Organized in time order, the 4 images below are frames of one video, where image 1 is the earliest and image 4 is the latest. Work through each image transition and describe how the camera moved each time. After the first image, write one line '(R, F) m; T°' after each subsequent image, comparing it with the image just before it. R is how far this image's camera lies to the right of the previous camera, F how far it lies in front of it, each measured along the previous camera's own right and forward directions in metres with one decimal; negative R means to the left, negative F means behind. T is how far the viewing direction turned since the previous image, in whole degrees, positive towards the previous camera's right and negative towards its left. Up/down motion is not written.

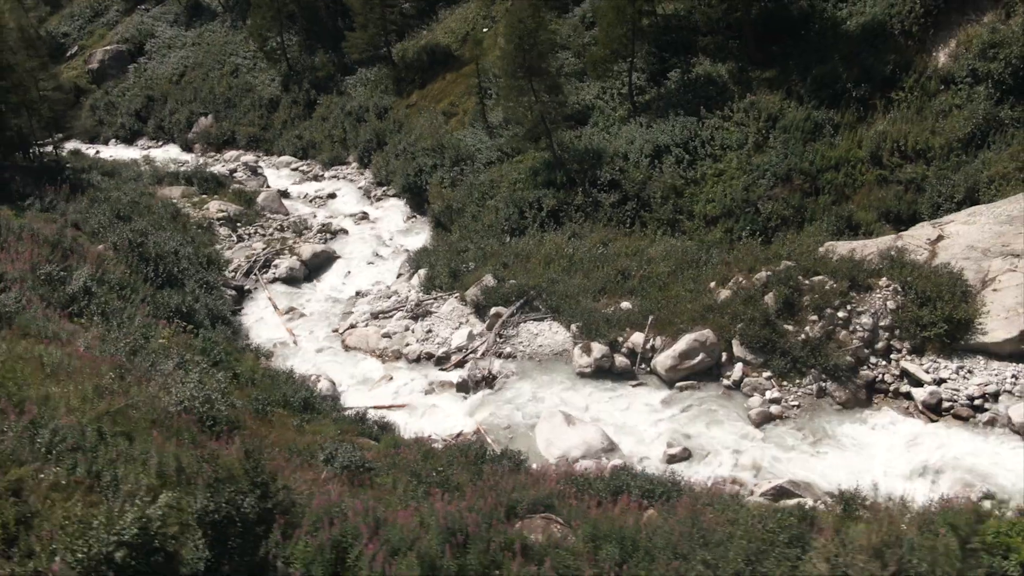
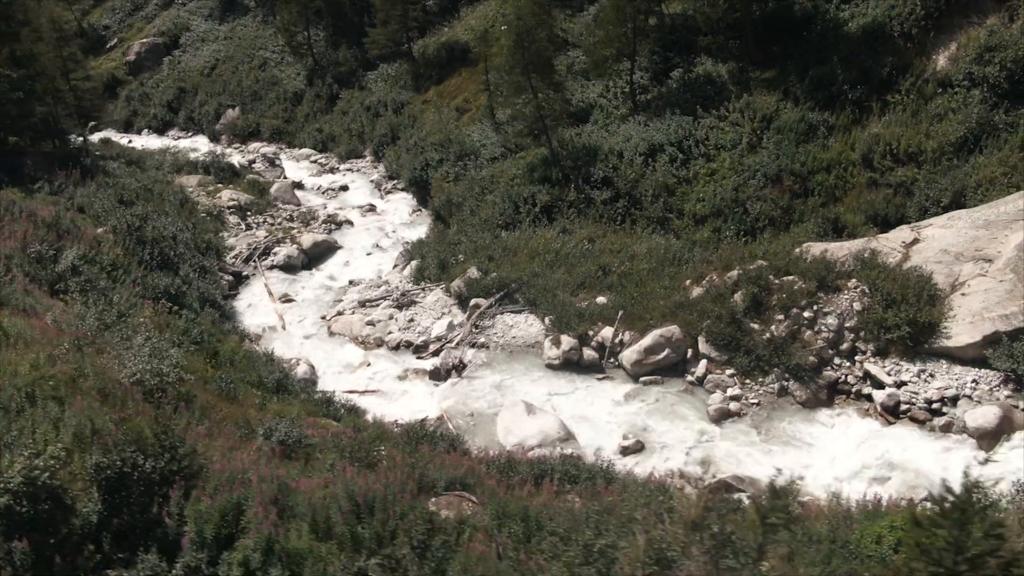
(+1.3, -0.2) m; -3°
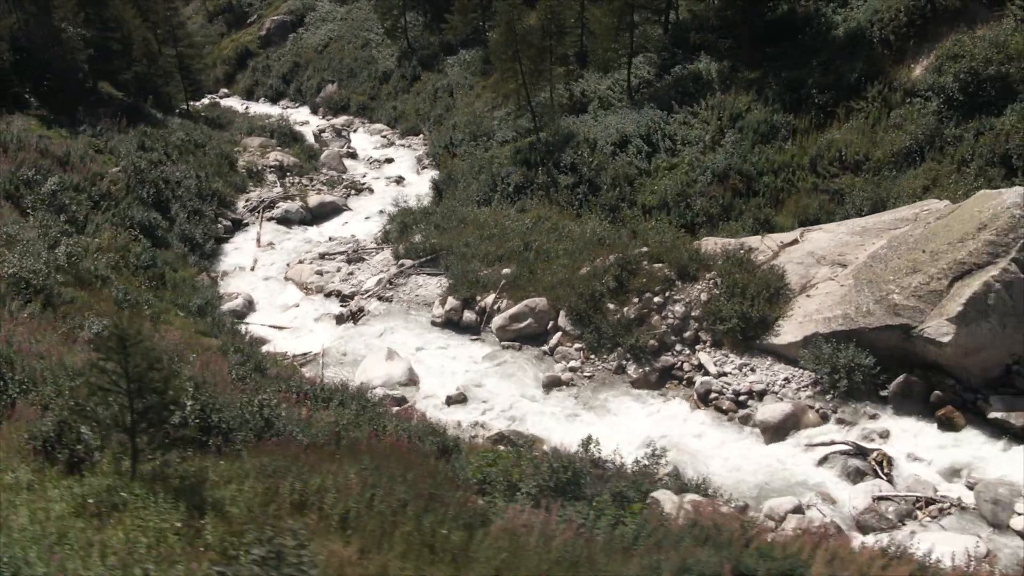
(+5.3, -0.7) m; -11°
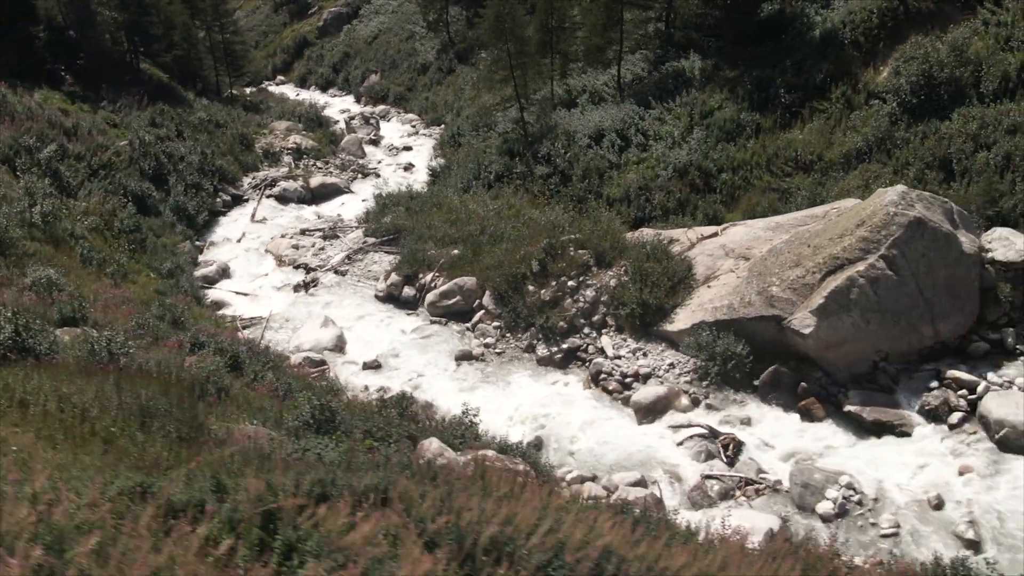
(+3.0, -0.6) m; -5°
